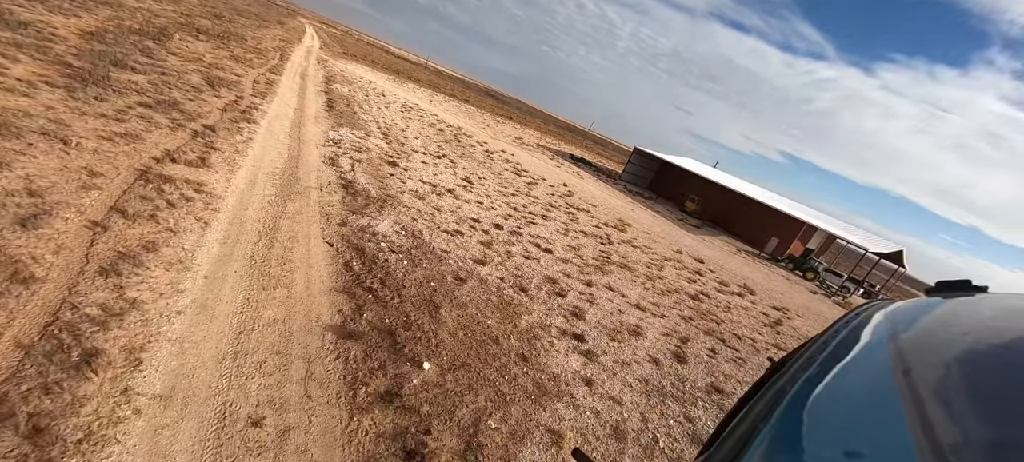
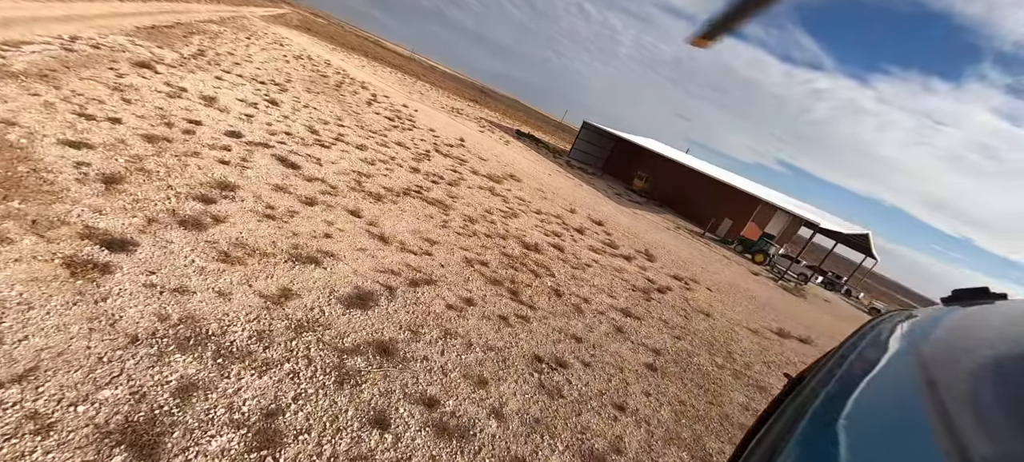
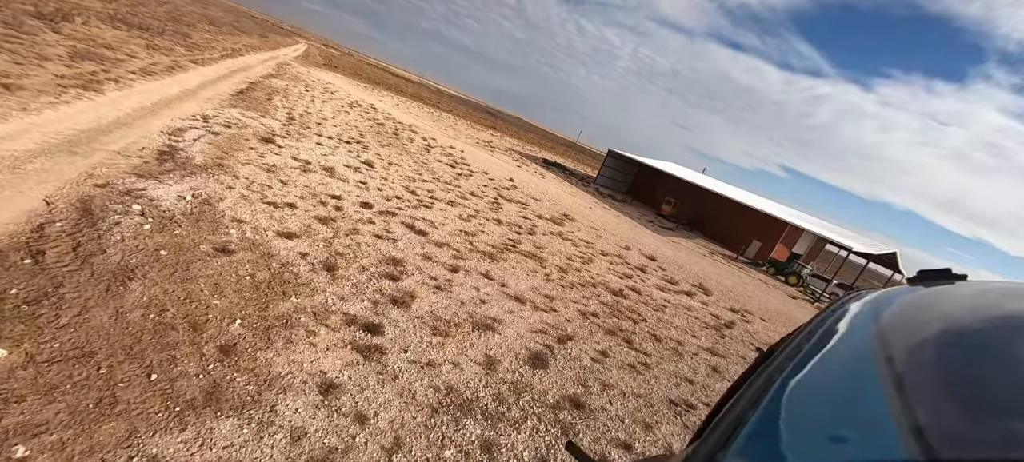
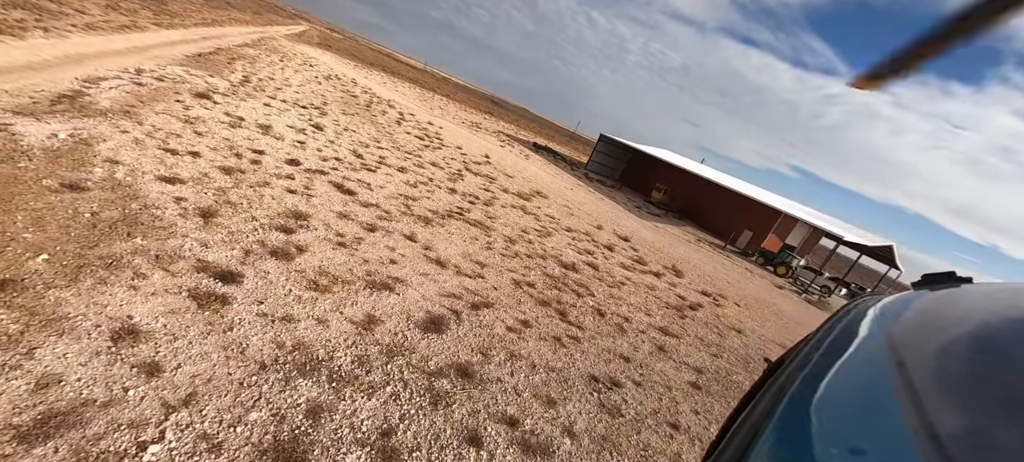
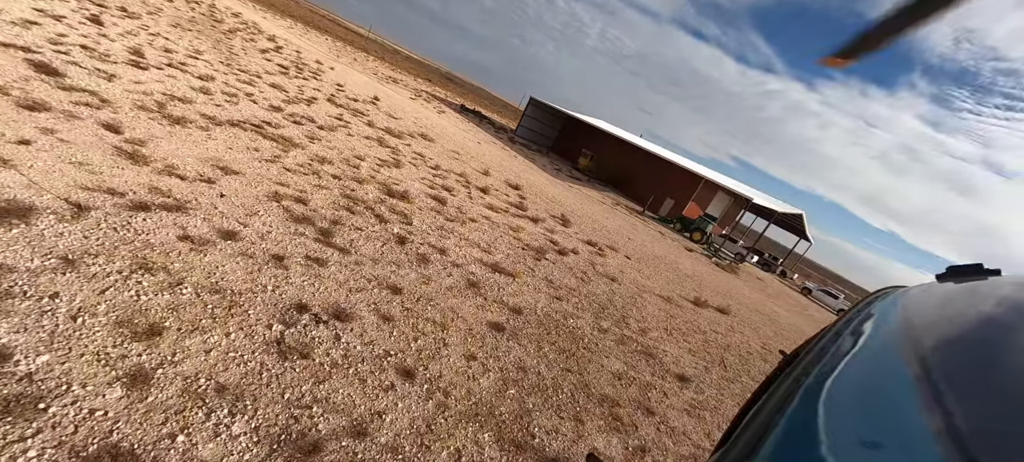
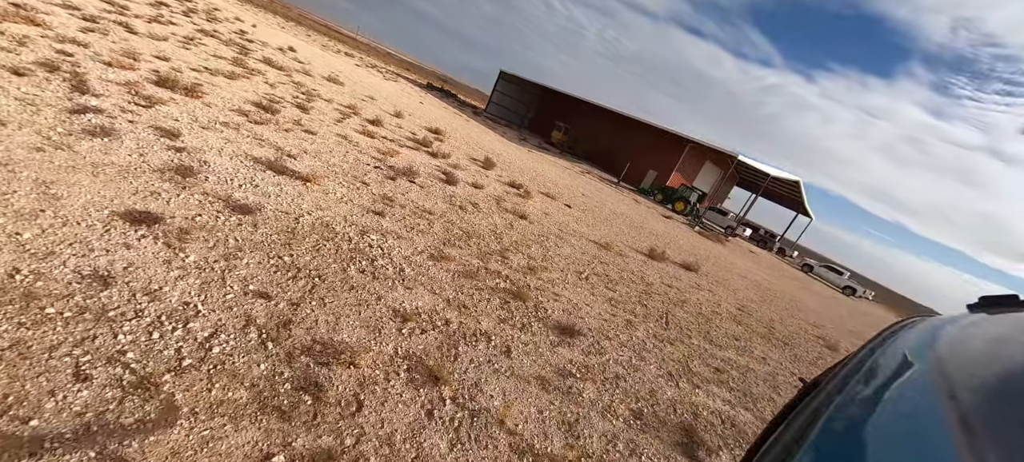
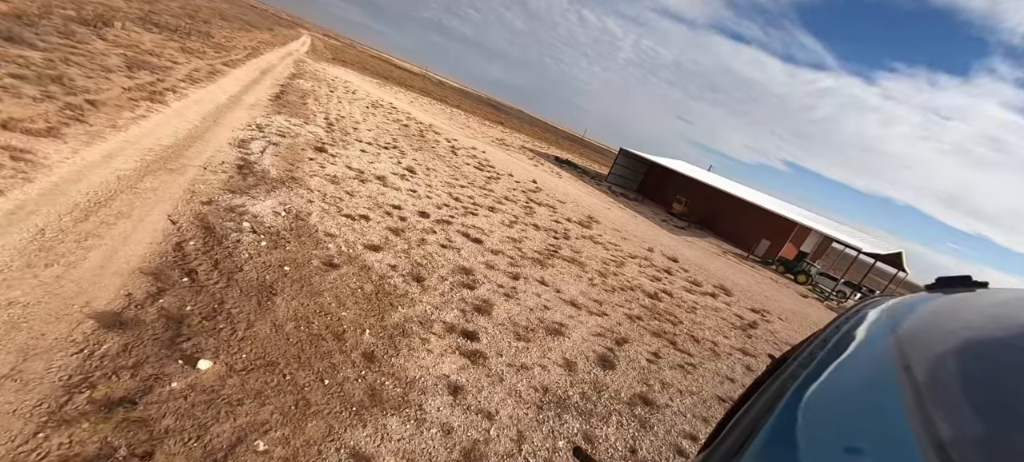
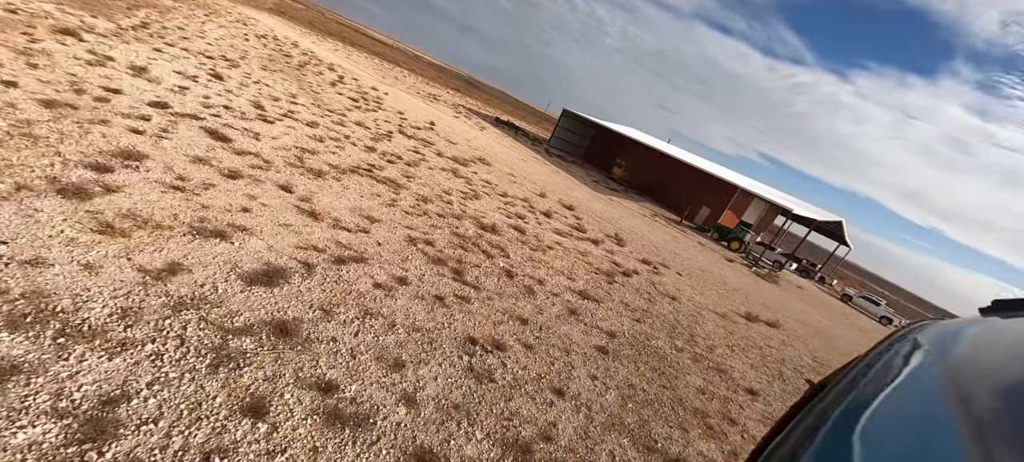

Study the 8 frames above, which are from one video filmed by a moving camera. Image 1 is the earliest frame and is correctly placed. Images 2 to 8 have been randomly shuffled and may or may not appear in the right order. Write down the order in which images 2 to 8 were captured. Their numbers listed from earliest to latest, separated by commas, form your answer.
7, 3, 4, 2, 8, 5, 6
